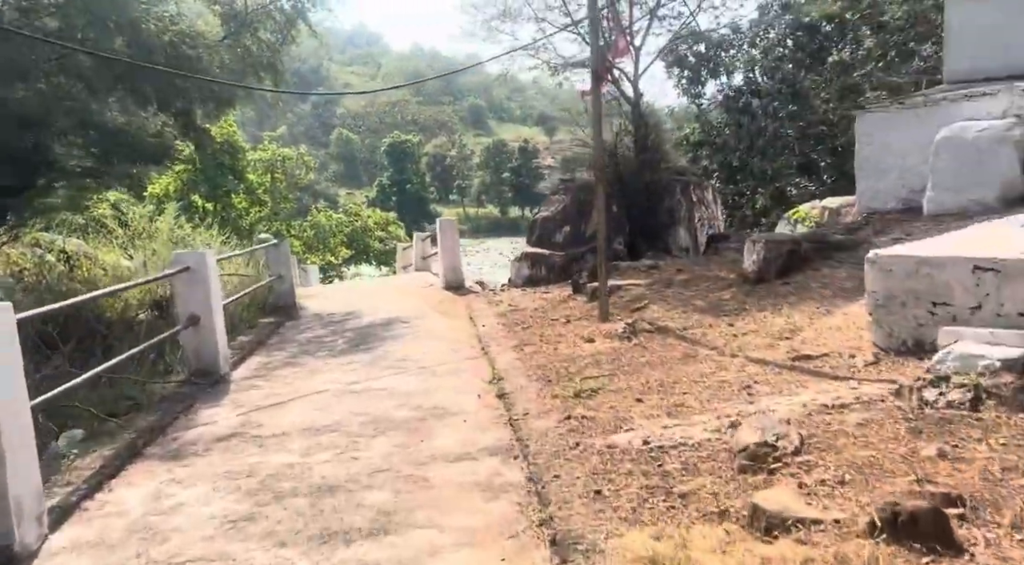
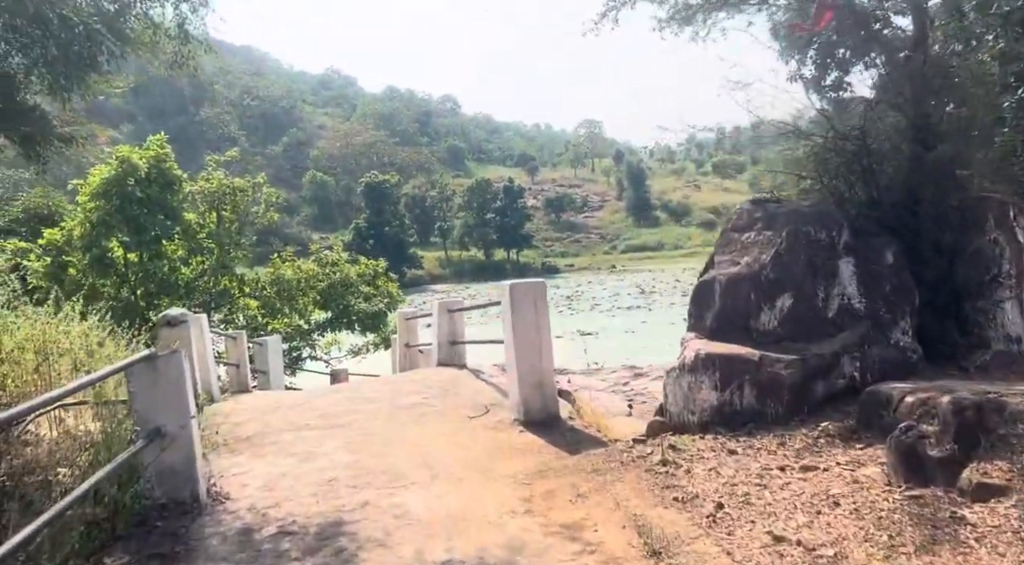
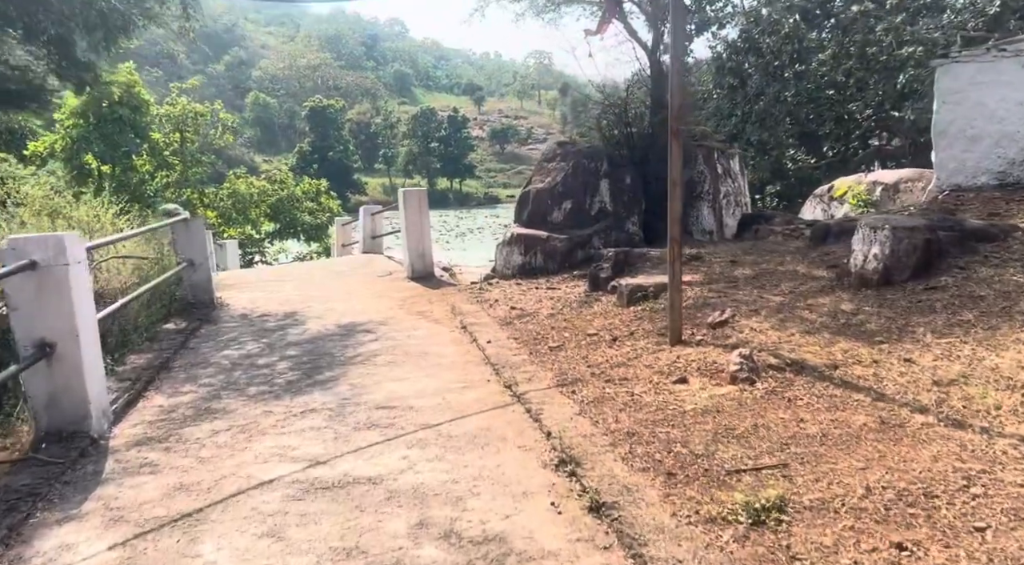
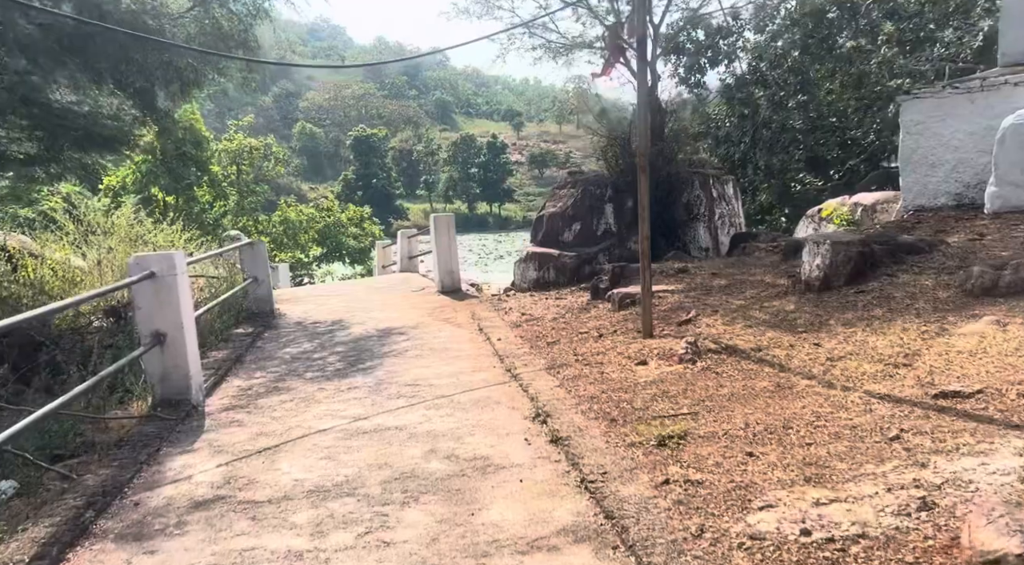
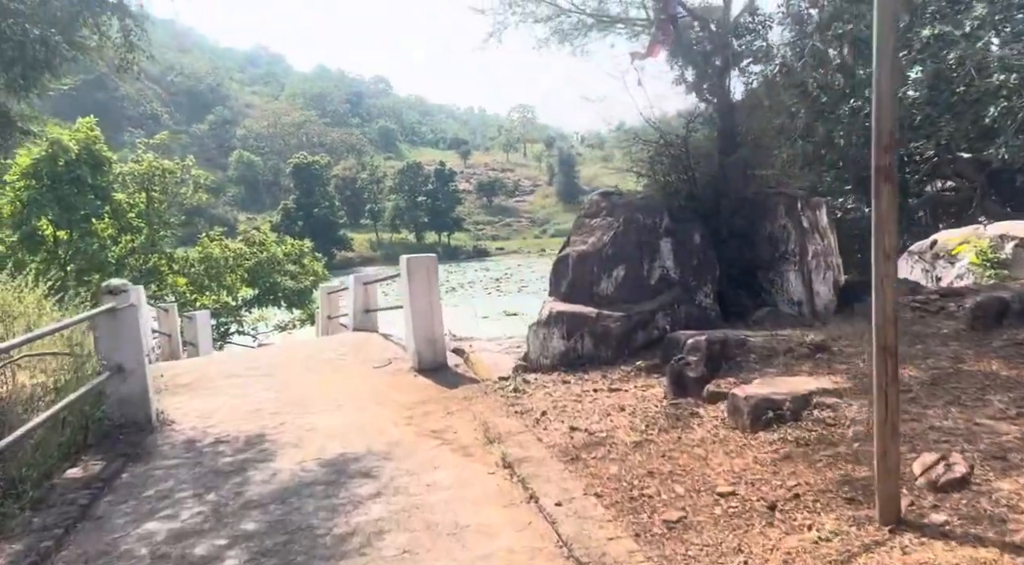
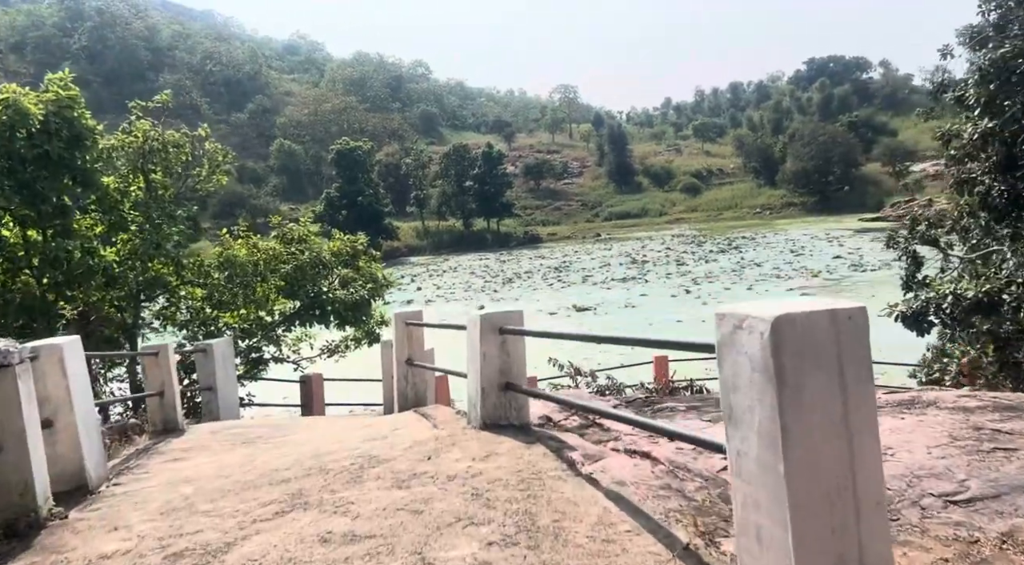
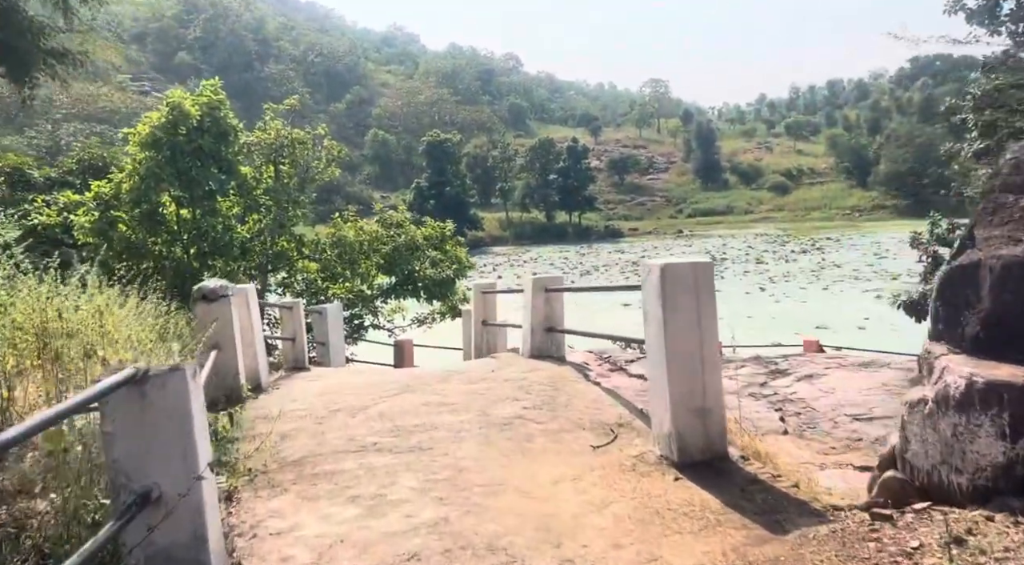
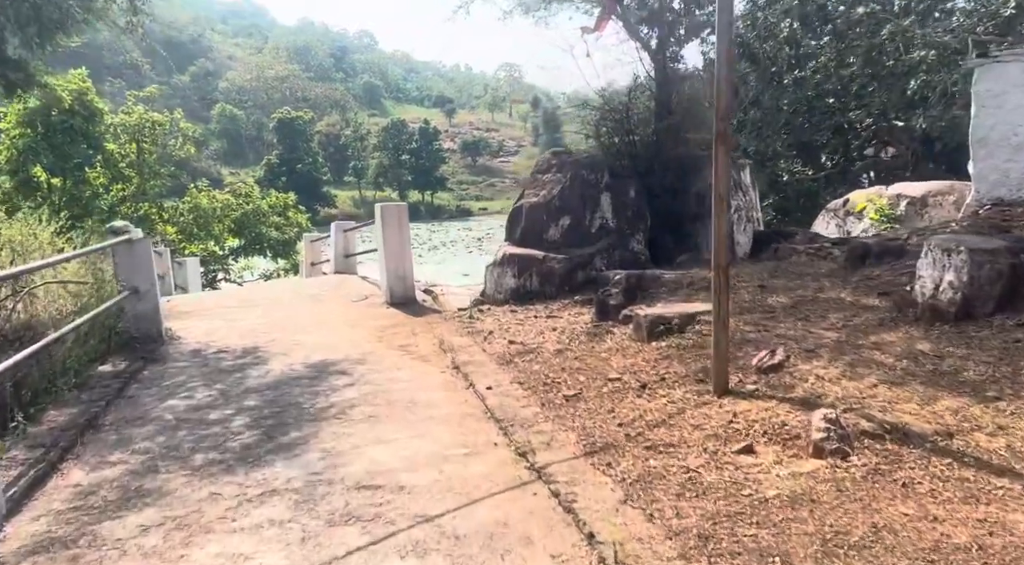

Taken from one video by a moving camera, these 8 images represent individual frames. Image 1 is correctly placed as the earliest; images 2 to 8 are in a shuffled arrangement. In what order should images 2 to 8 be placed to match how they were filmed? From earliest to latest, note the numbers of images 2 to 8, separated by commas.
4, 3, 8, 5, 2, 7, 6
